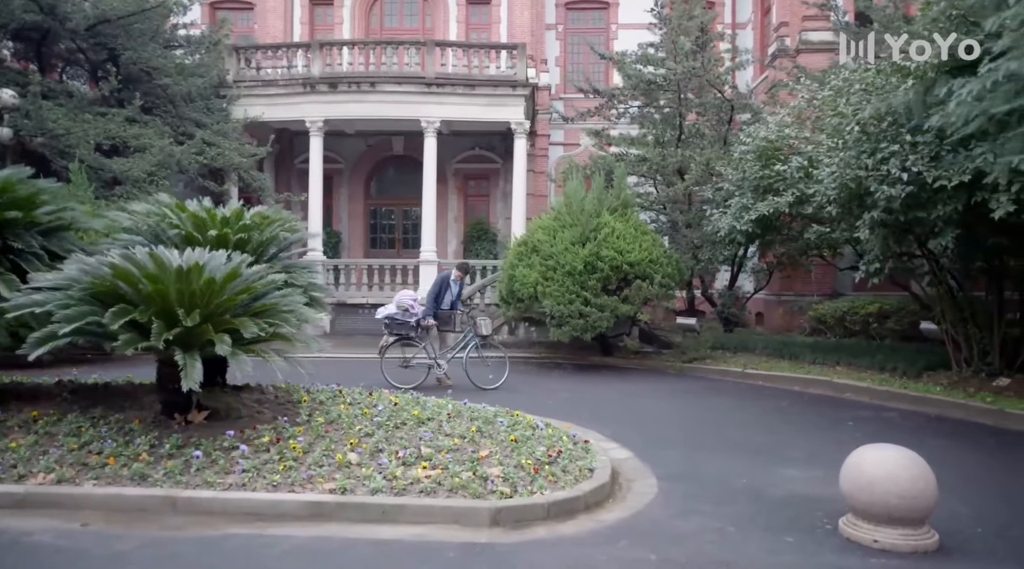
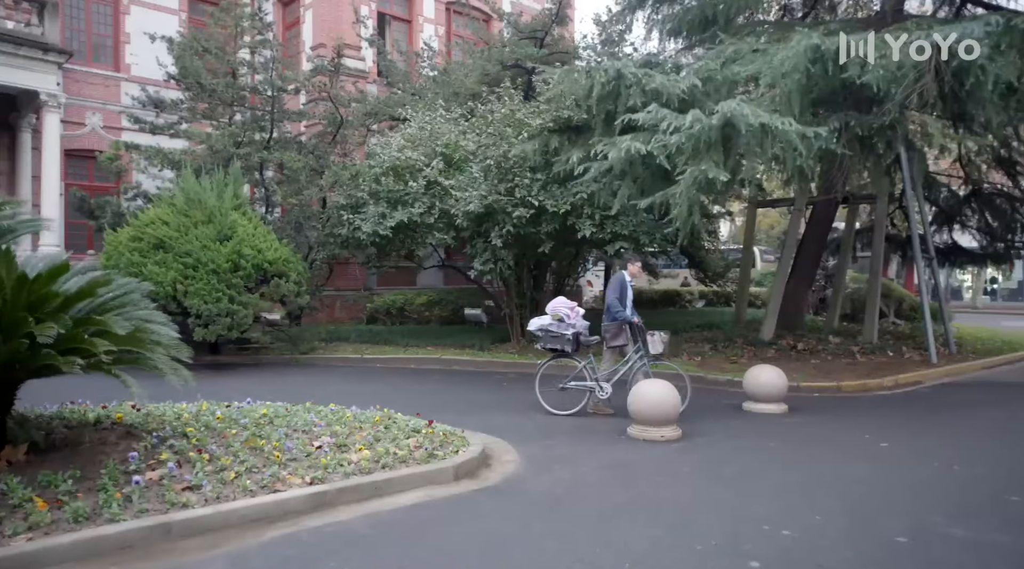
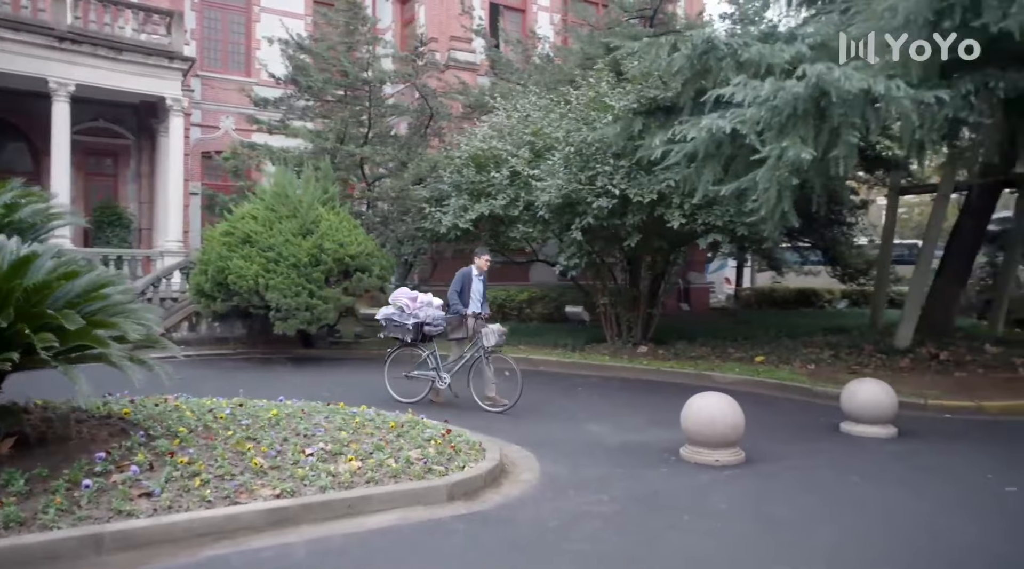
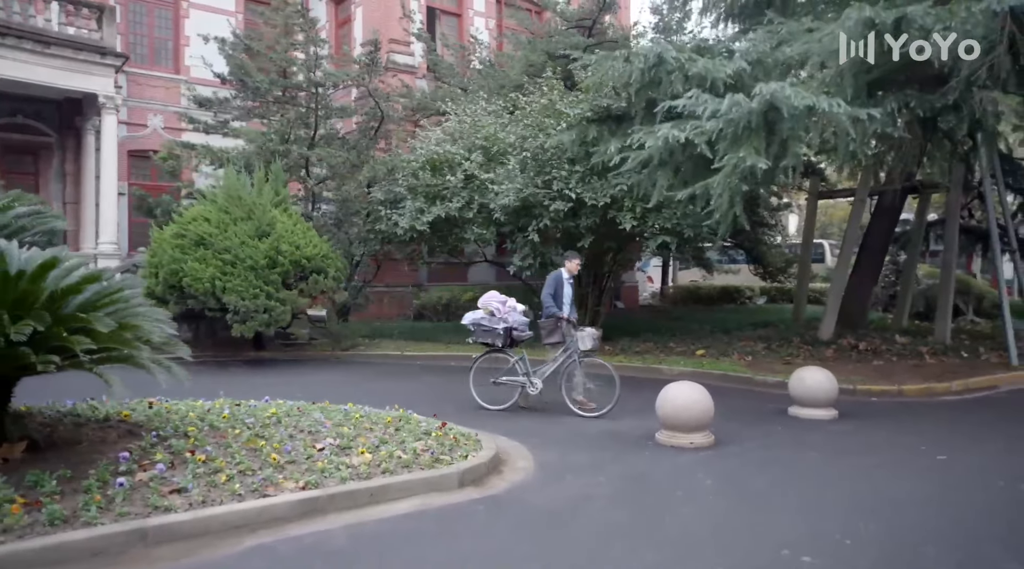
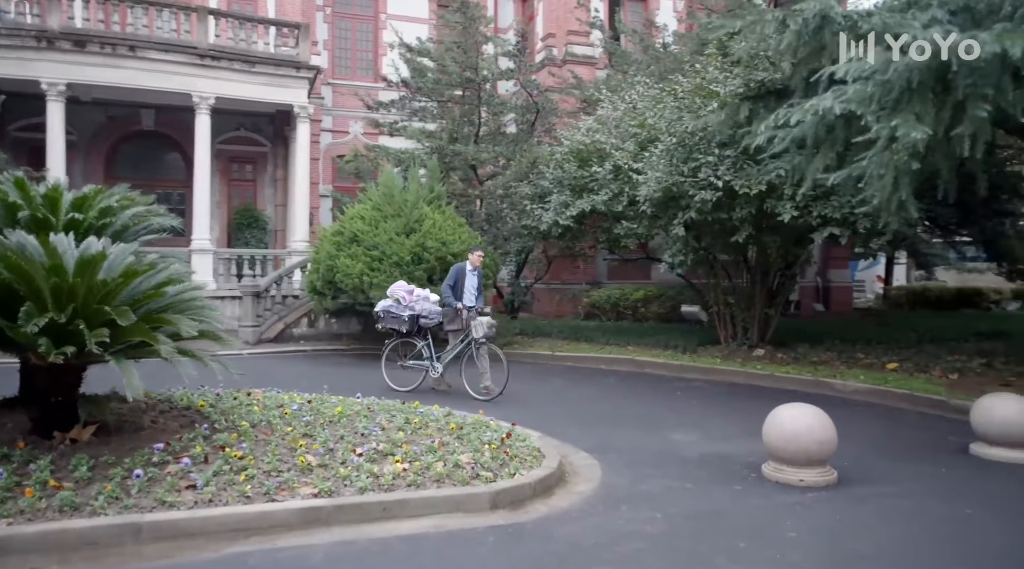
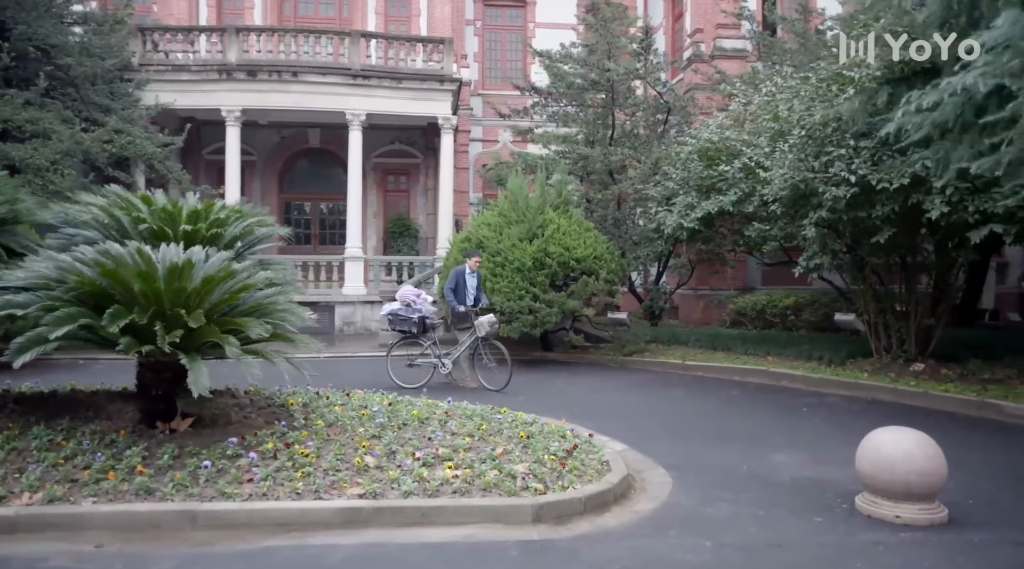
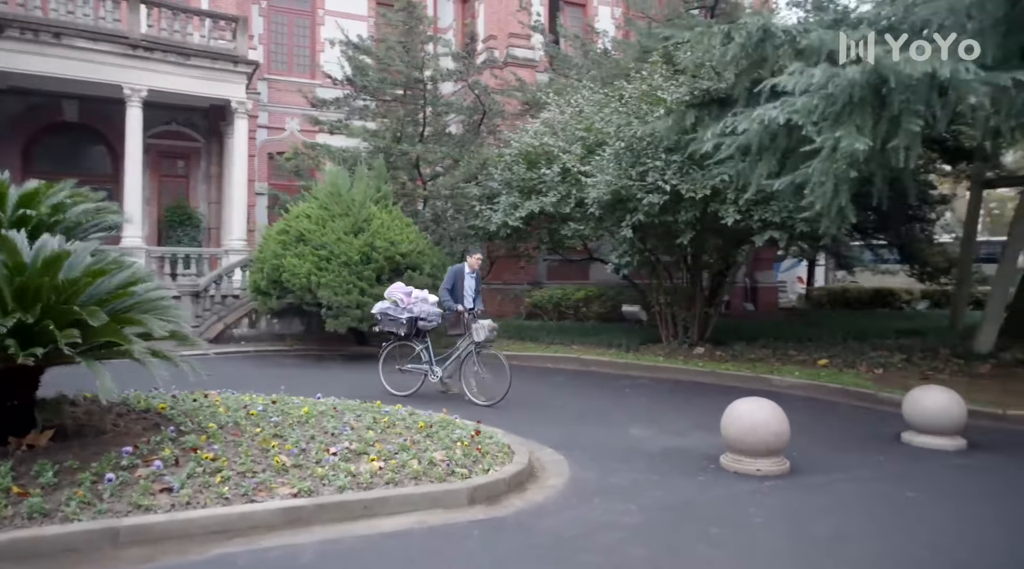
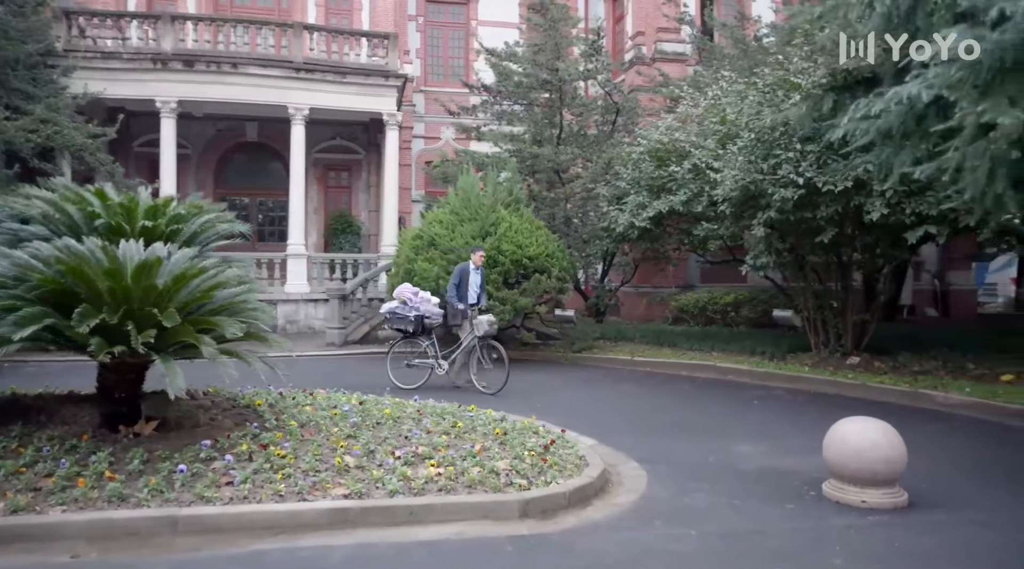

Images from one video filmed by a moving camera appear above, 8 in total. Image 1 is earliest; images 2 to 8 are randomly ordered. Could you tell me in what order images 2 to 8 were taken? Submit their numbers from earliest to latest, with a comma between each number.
6, 8, 5, 7, 3, 4, 2
